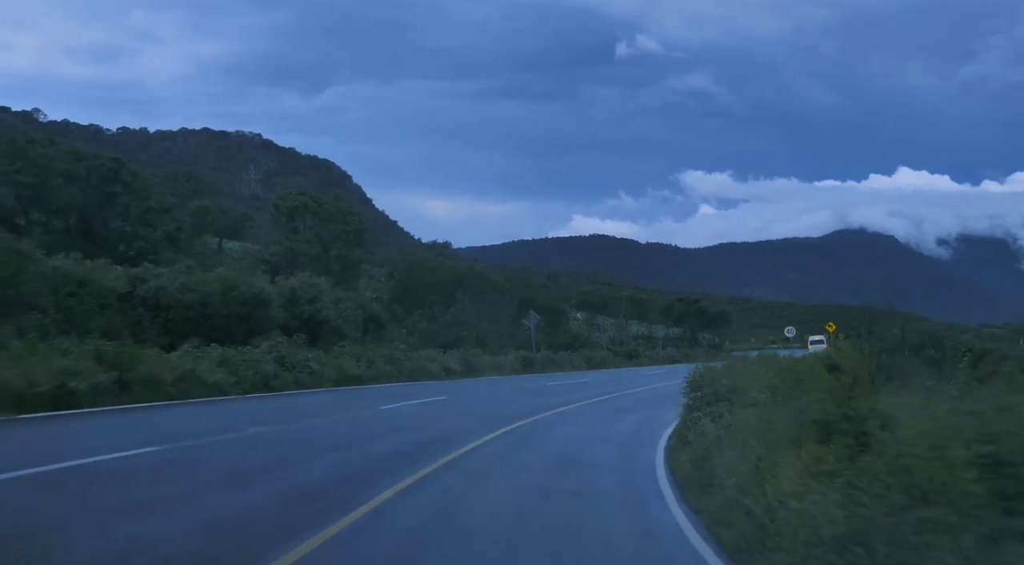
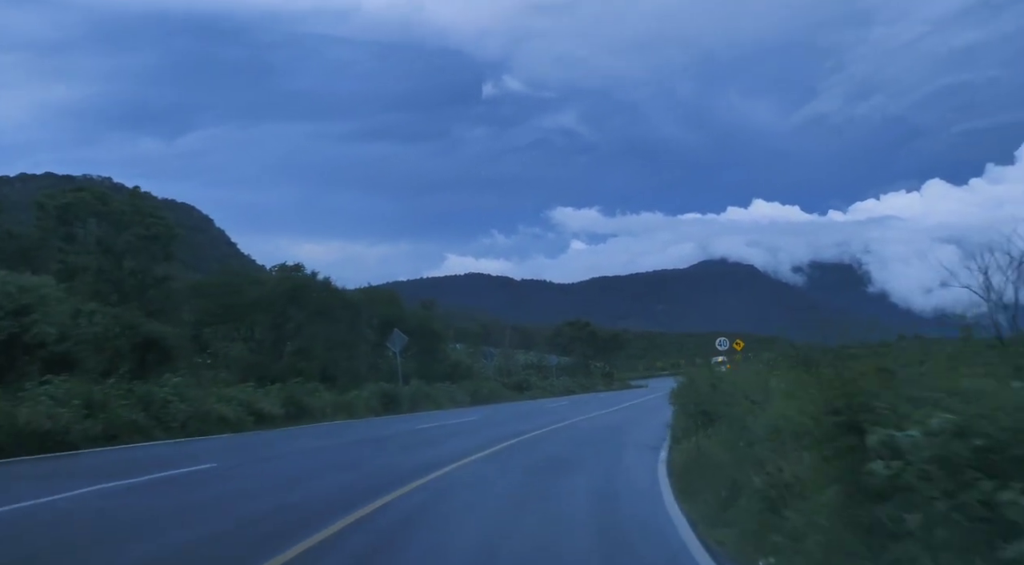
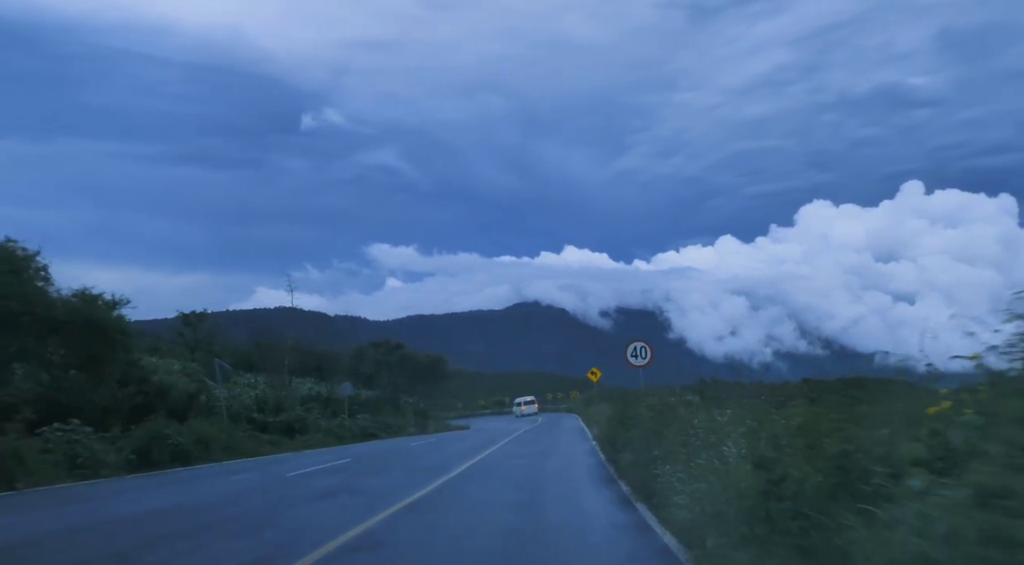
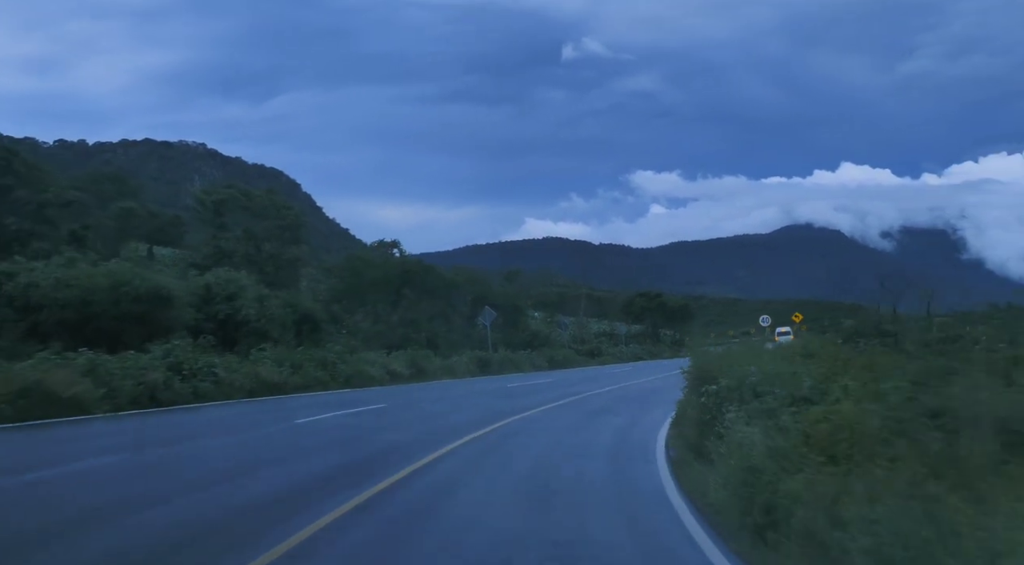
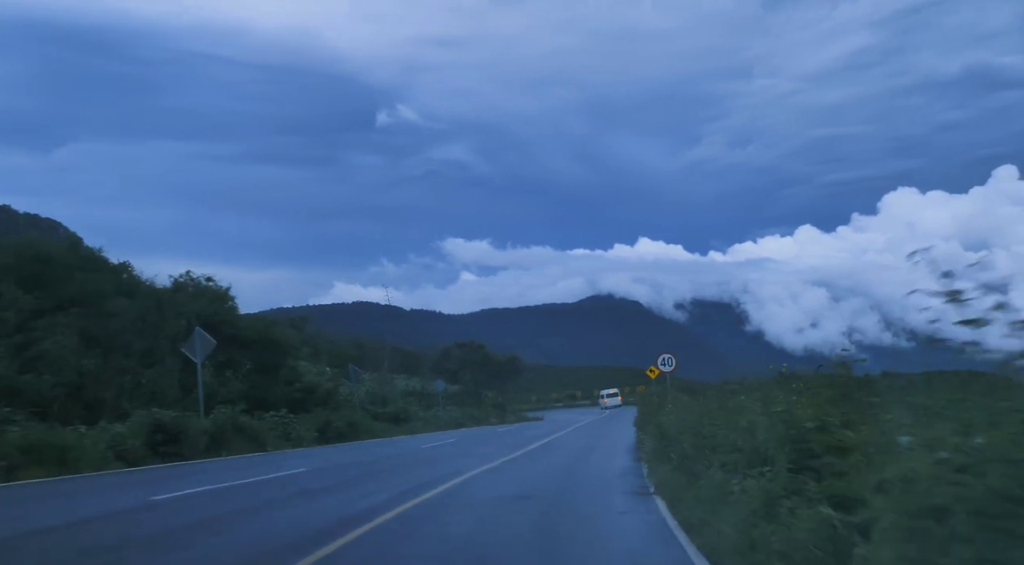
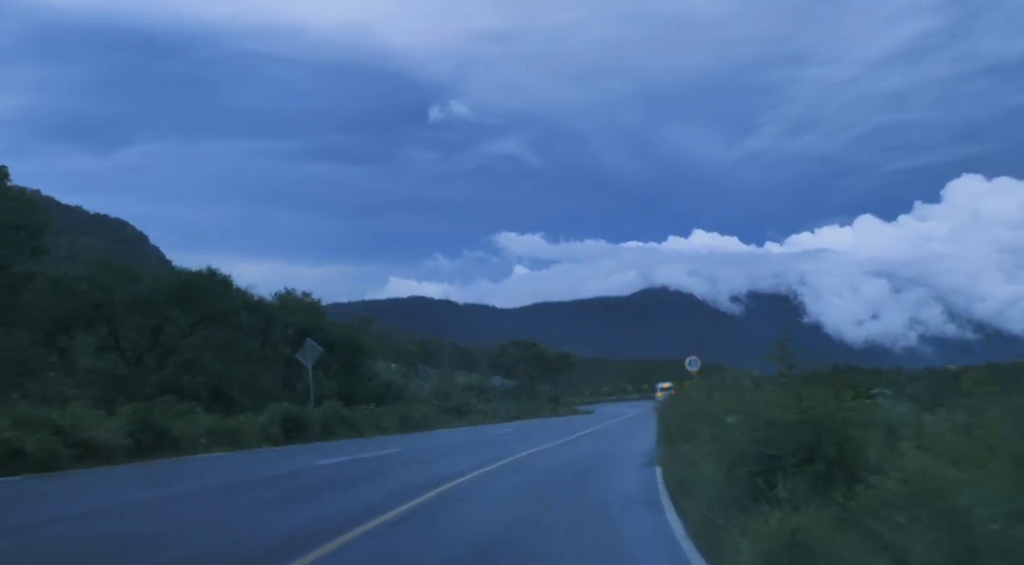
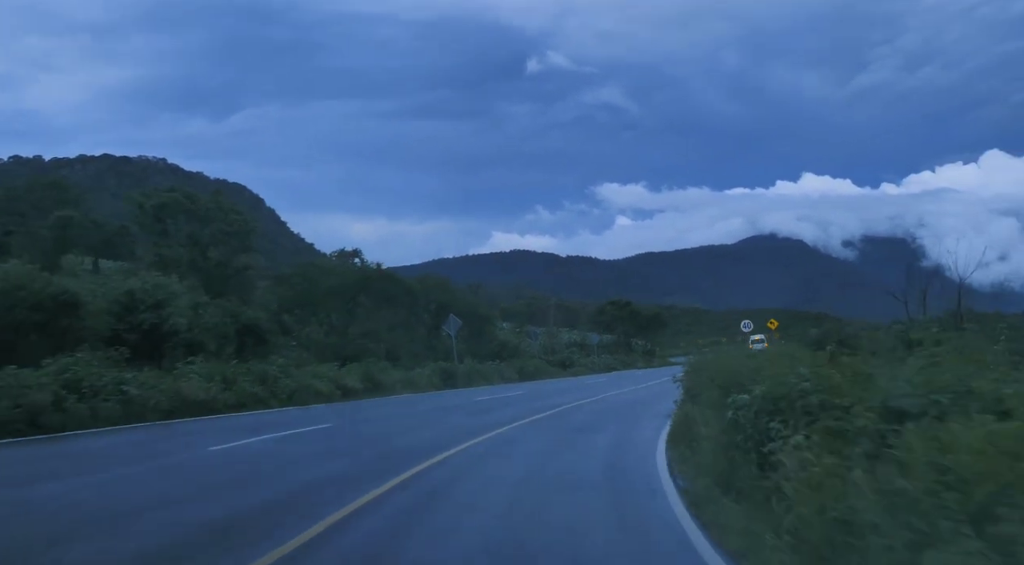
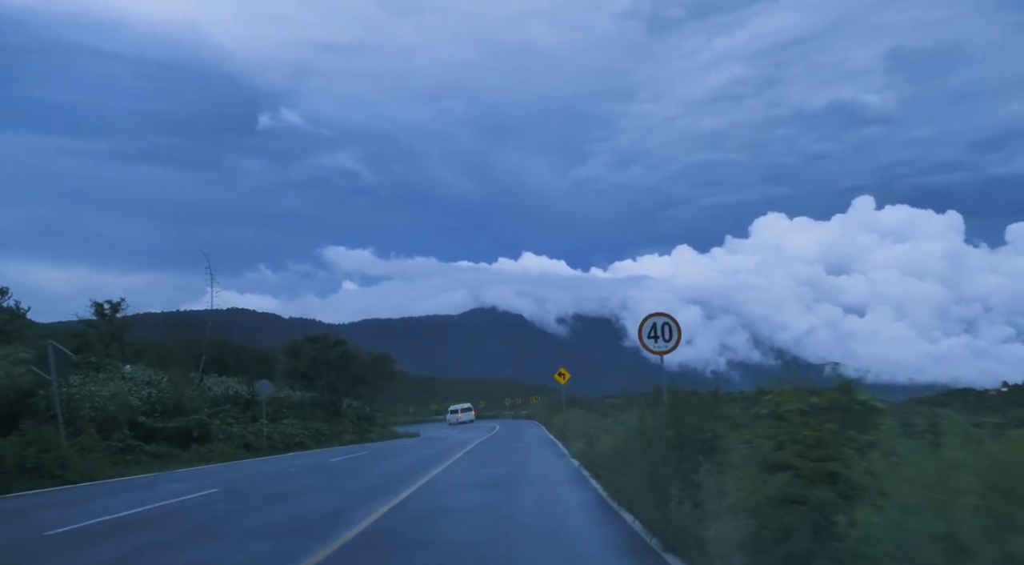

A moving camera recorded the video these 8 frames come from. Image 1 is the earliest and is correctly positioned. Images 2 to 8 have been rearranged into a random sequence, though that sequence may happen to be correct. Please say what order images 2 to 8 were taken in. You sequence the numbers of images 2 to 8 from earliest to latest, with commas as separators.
4, 7, 2, 6, 5, 3, 8
